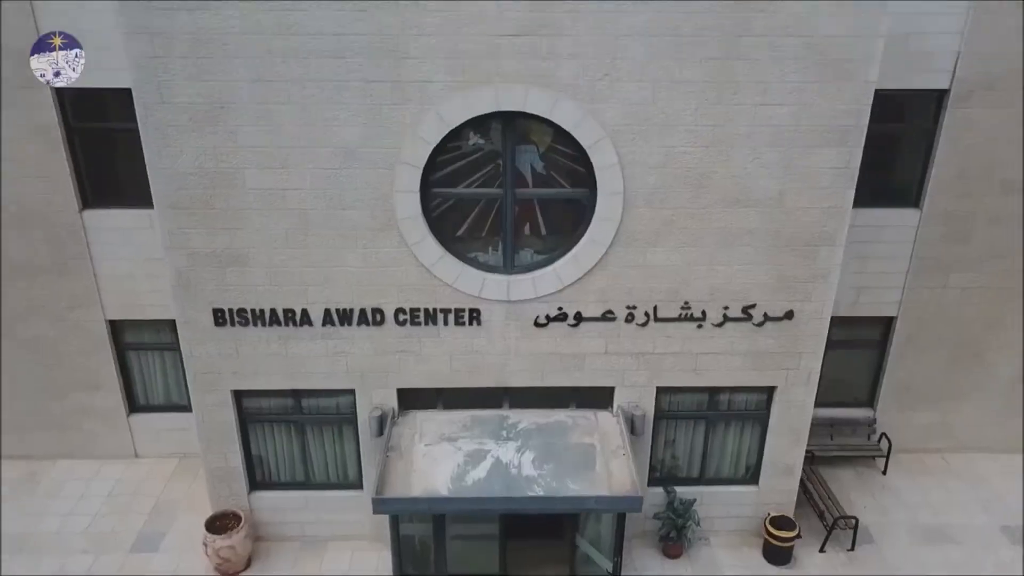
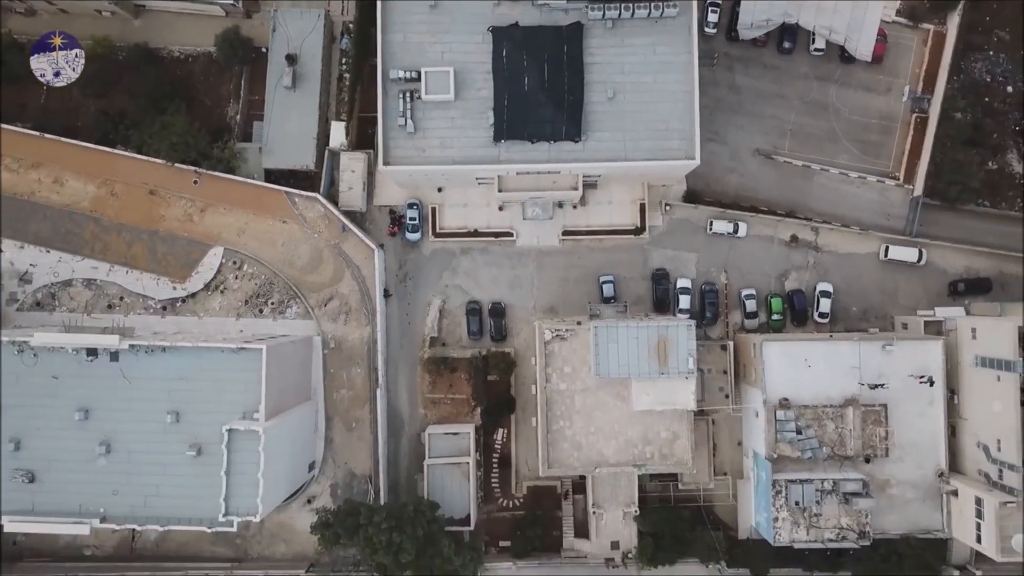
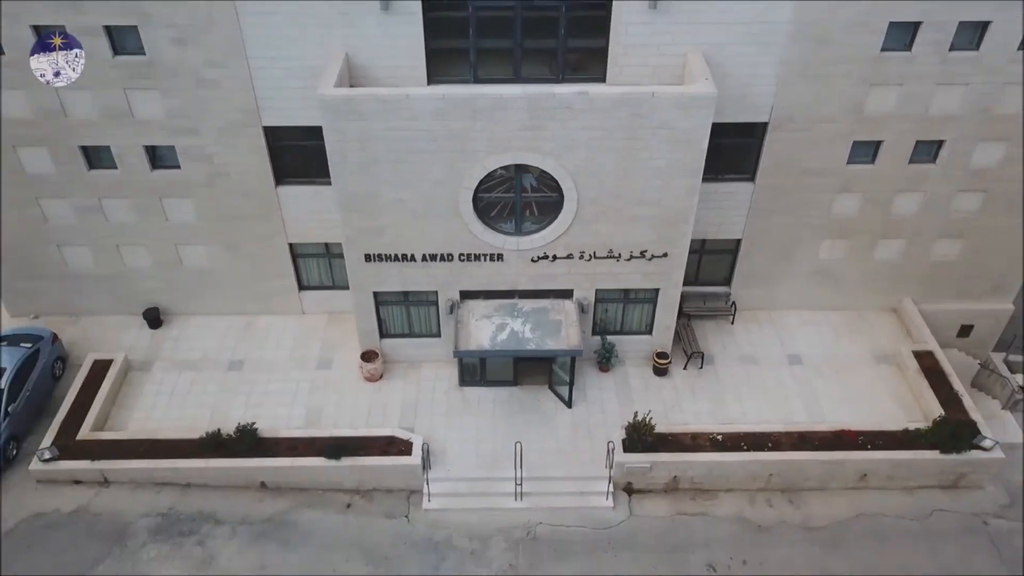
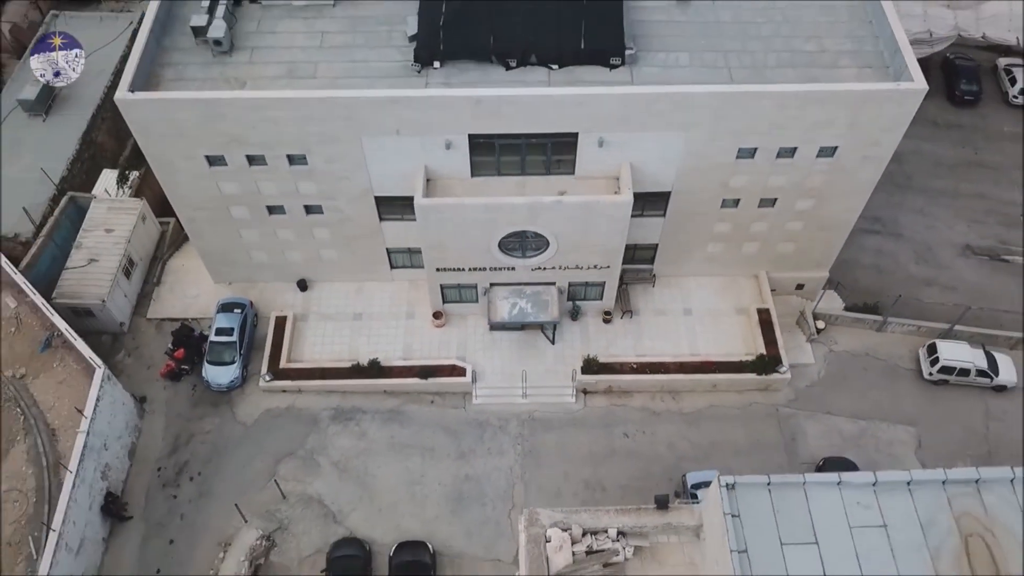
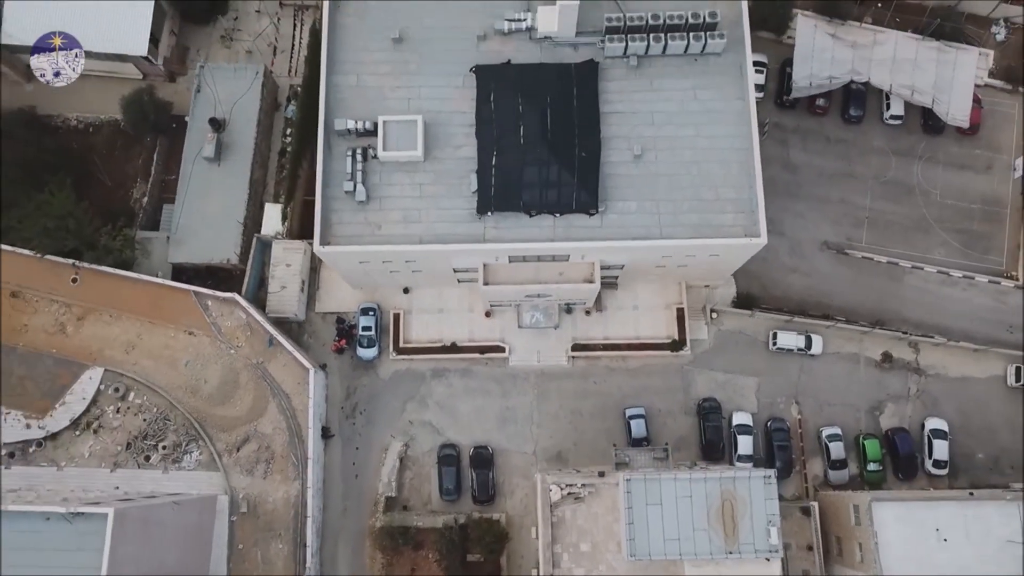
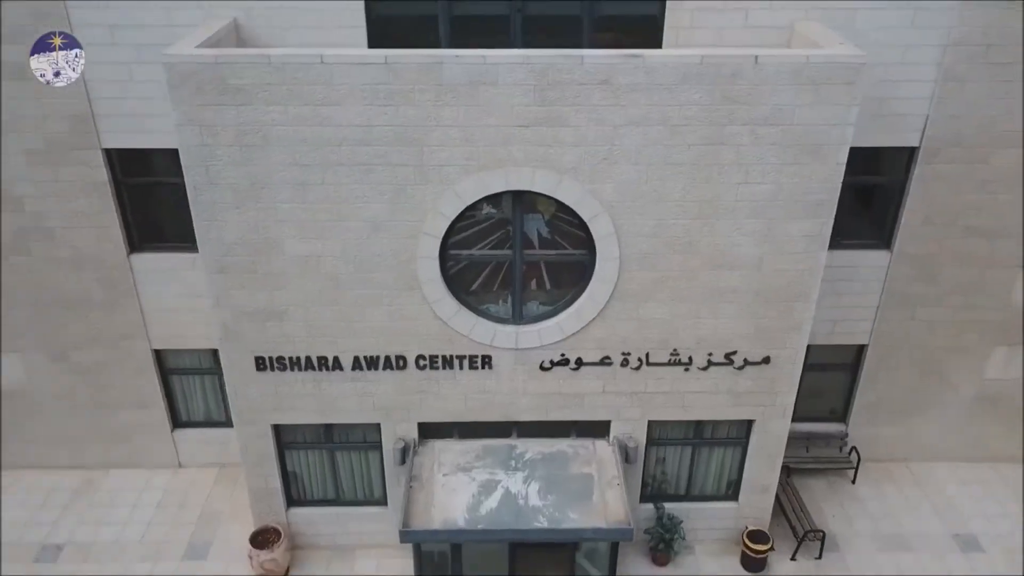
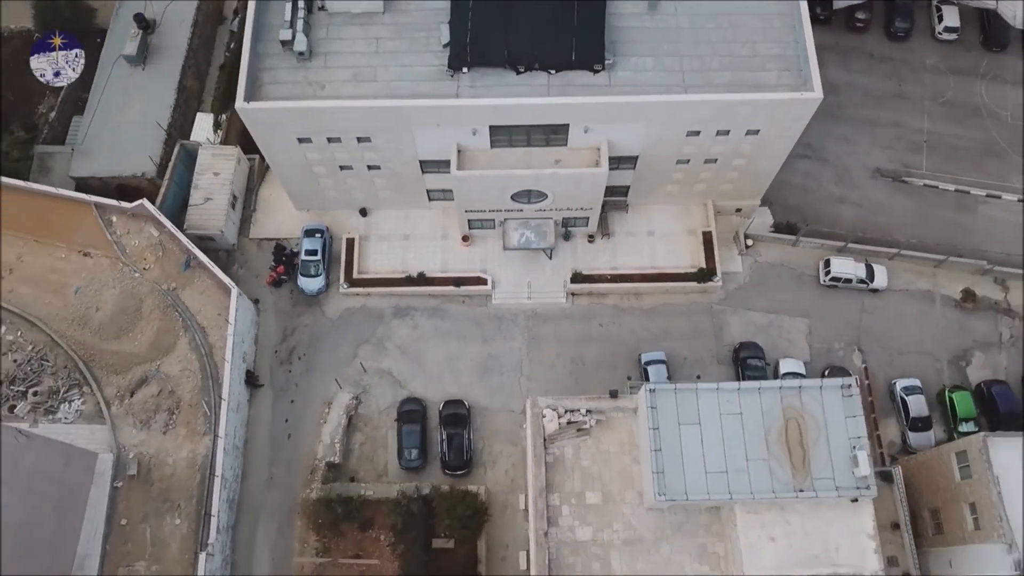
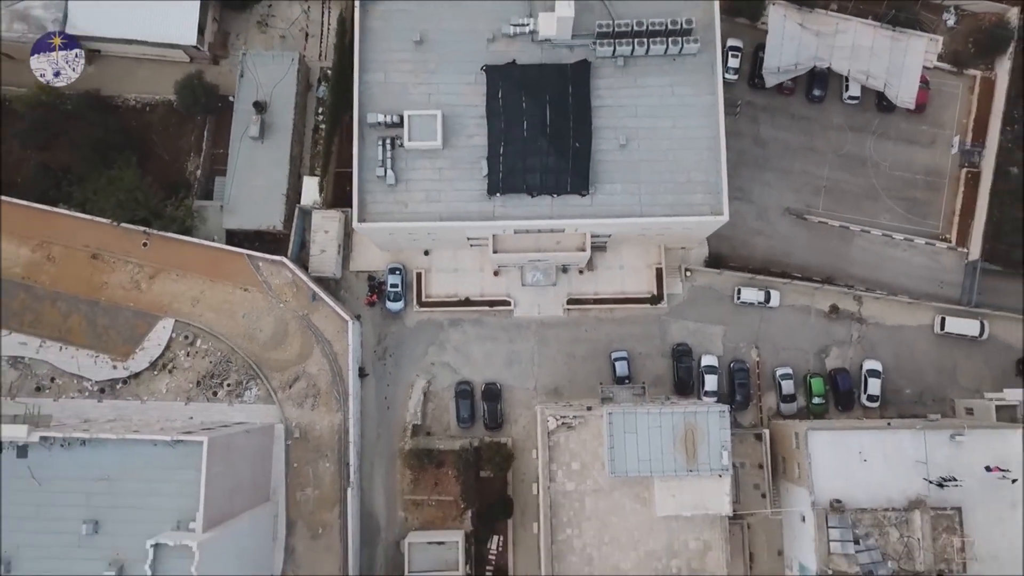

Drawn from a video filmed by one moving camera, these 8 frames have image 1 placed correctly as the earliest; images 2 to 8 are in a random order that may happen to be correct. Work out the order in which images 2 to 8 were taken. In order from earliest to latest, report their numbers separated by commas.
6, 3, 4, 7, 5, 8, 2
